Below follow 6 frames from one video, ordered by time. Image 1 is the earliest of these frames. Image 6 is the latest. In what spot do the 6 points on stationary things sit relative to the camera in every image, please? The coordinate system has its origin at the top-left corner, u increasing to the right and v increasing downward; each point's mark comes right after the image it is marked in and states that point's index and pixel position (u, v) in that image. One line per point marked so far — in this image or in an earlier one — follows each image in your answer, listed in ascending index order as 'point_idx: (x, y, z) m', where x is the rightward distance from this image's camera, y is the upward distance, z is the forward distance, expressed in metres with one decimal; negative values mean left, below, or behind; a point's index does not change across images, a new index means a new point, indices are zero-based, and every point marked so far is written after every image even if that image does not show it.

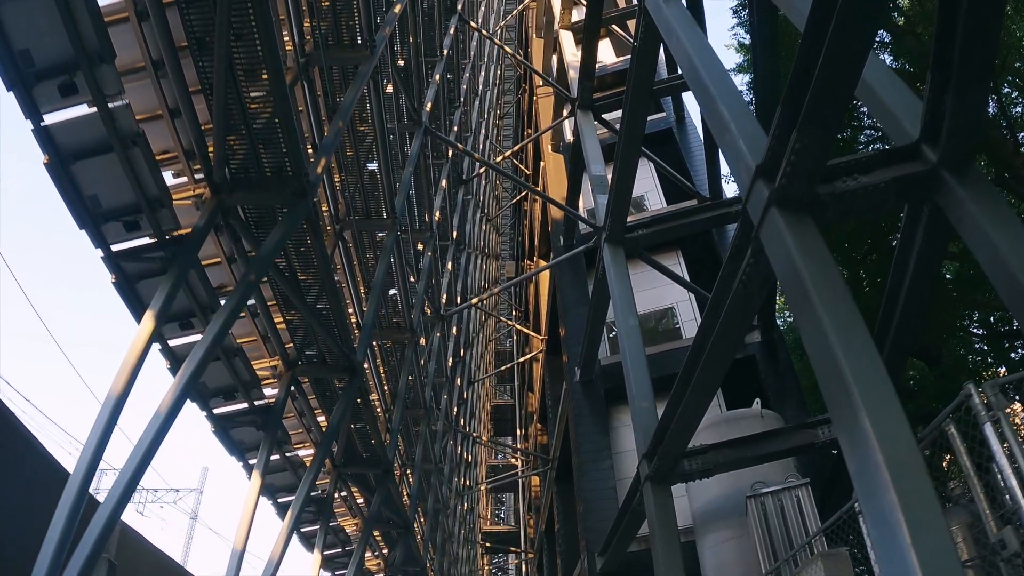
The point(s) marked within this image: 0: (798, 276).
0: (+2.6, +0.1, +6.9) m
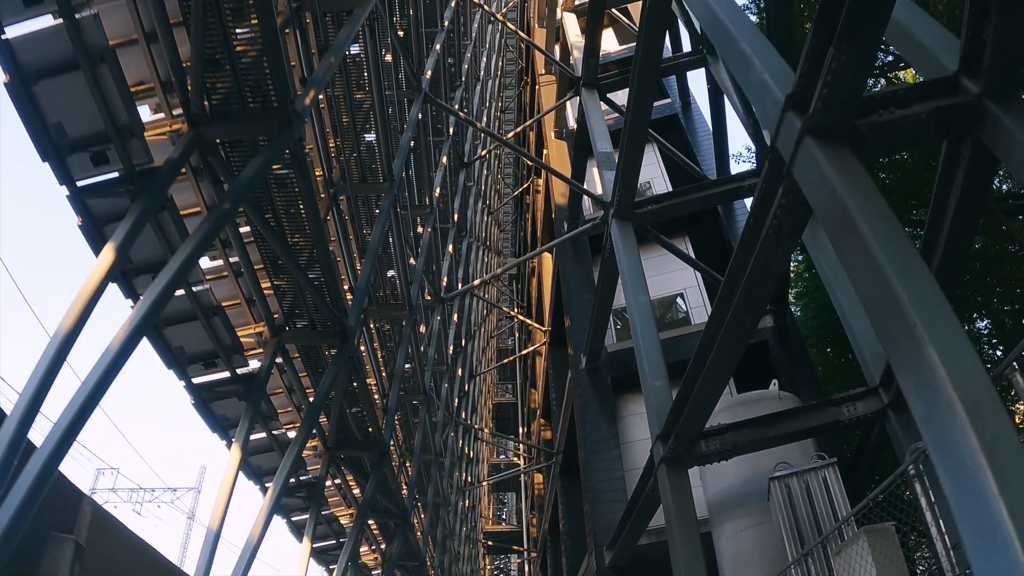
0: (+2.7, +0.7, +6.1) m
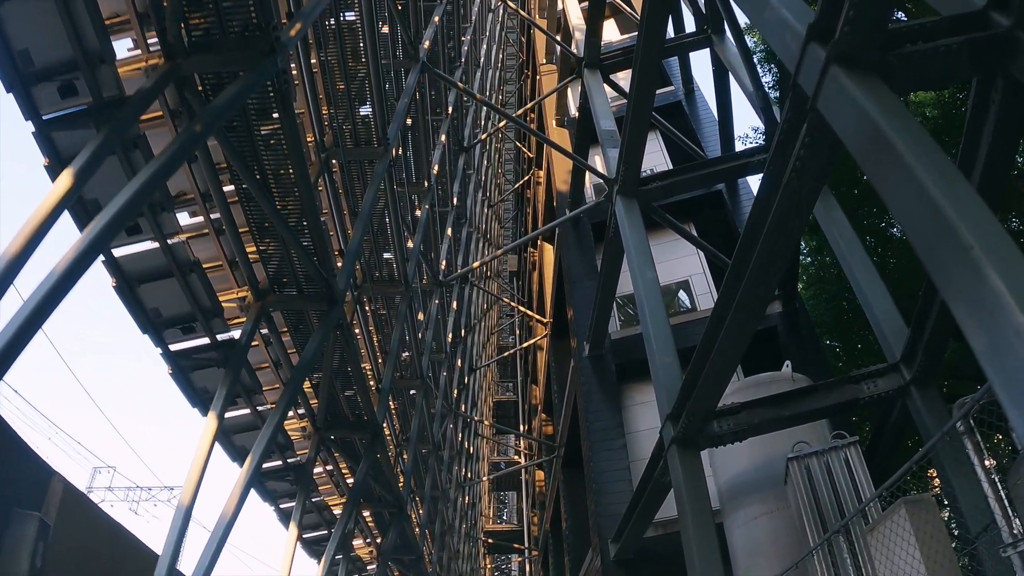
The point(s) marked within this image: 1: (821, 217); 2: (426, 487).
0: (+2.7, +1.1, +5.5) m
1: (+5.6, +1.3, +13.9) m
2: (-1.9, -4.3, +16.7) m
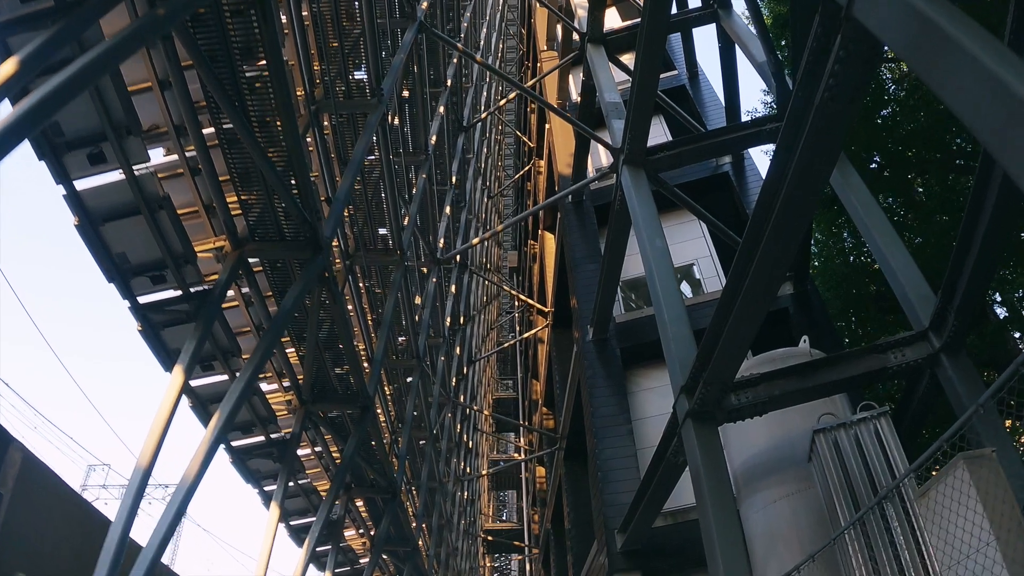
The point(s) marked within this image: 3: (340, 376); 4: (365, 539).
0: (+2.7, +1.7, +4.8) m
1: (+5.6, +1.8, +13.2) m
2: (-1.9, -3.9, +15.9) m
3: (-2.4, -1.2, +10.7) m
4: (-3.0, -5.1, +15.5) m
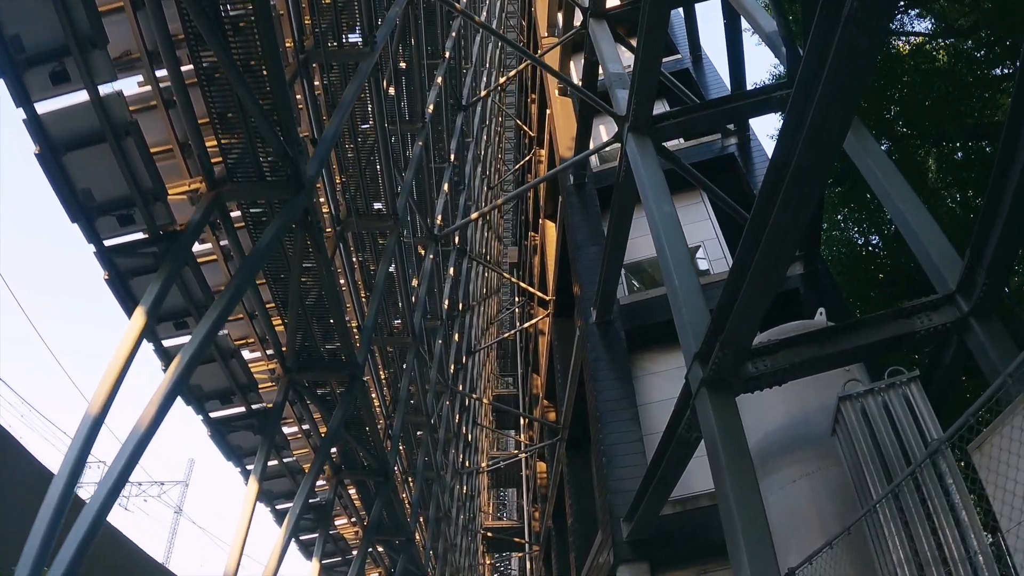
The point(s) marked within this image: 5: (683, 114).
0: (+2.8, +2.2, +4.2) m
1: (+5.6, +2.3, +12.5) m
2: (-1.8, -3.5, +15.2) m
3: (-2.4, -0.7, +10.0) m
4: (-3.0, -4.7, +14.8) m
5: (+3.1, +3.1, +13.8) m
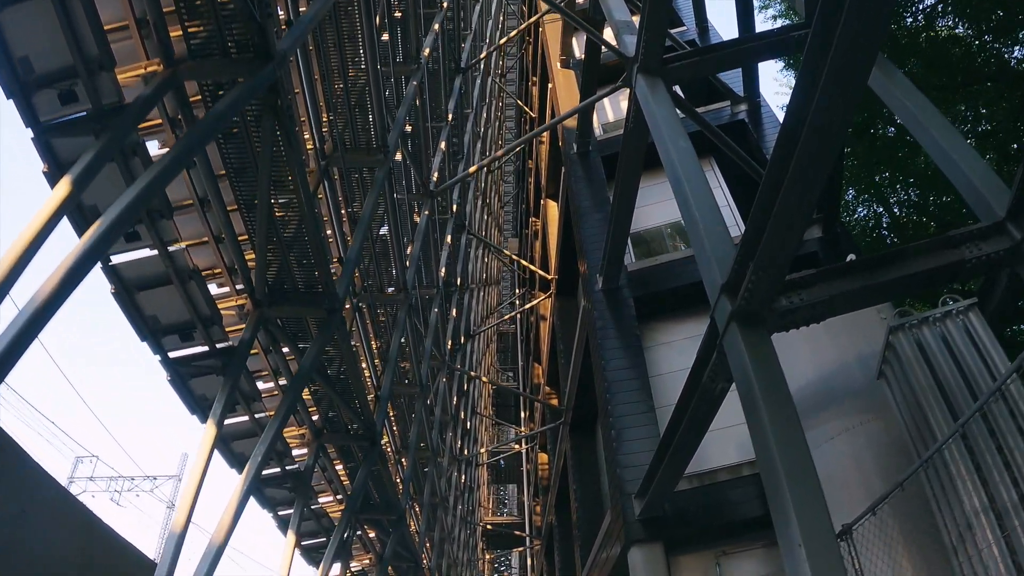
0: (+2.9, +3.1, +3.3) m
1: (+5.7, +3.1, +11.6) m
2: (-1.8, -2.7, +14.1) m
3: (-2.3, +0.1, +9.0) m
4: (-2.9, -4.0, +13.7) m
5: (+3.1, +3.9, +12.8) m
